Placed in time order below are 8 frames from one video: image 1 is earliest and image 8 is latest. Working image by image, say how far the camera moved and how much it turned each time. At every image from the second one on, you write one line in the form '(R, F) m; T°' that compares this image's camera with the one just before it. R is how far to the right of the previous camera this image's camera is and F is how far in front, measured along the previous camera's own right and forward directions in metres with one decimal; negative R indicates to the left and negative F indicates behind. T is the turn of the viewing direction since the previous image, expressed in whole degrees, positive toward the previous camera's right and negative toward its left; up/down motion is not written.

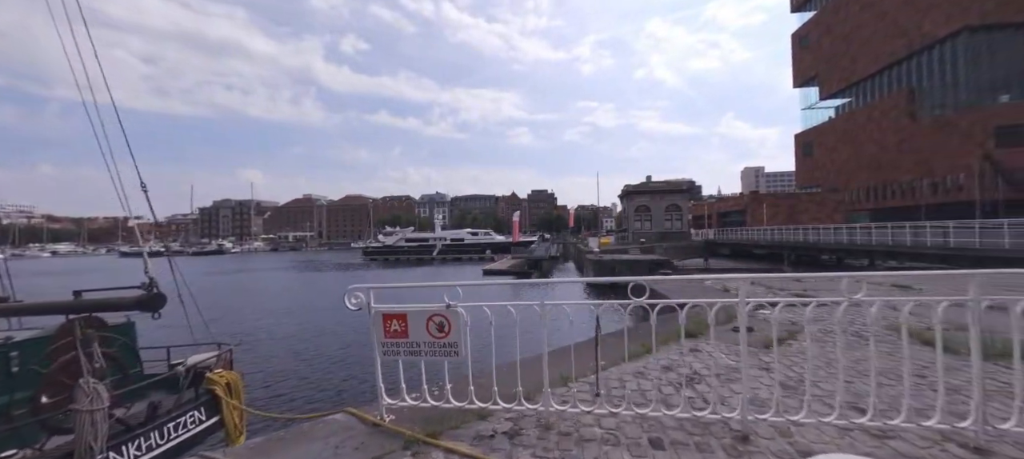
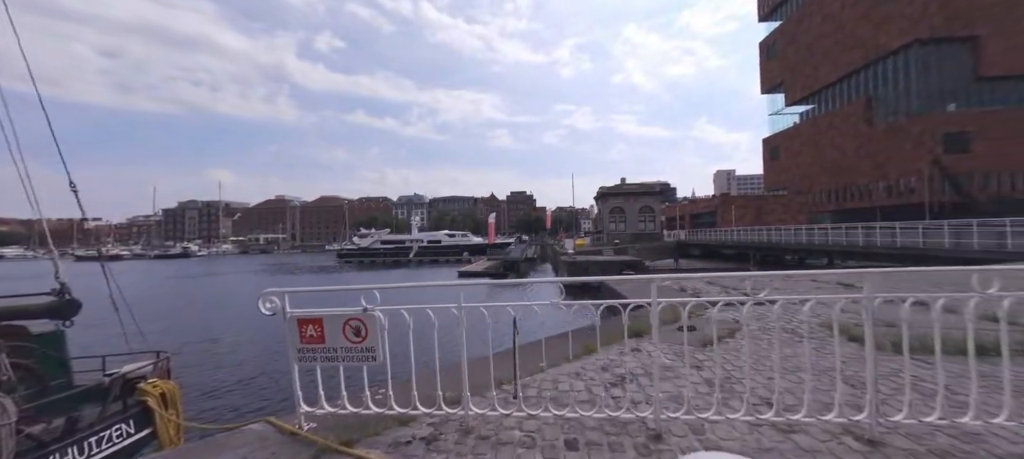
(+0.5, 0.0) m; +3°
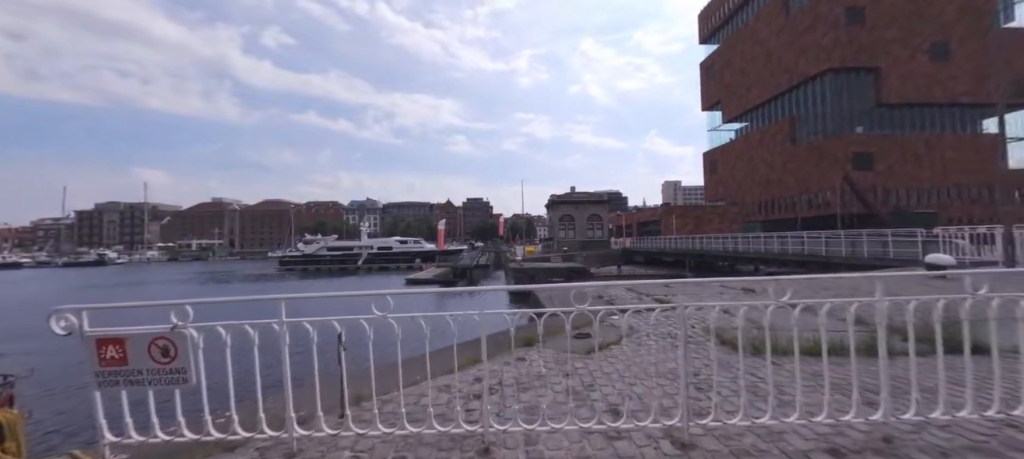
(+1.0, 0.0) m; +6°
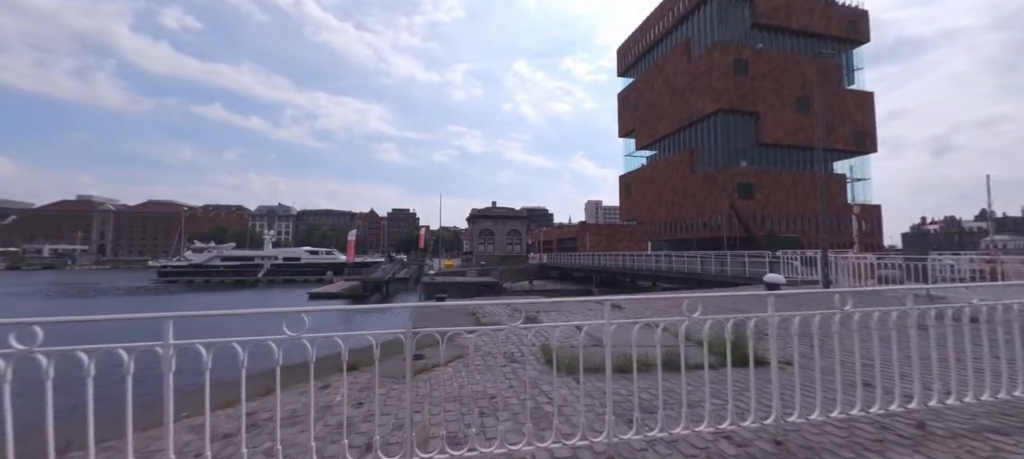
(+1.4, +0.1) m; +10°
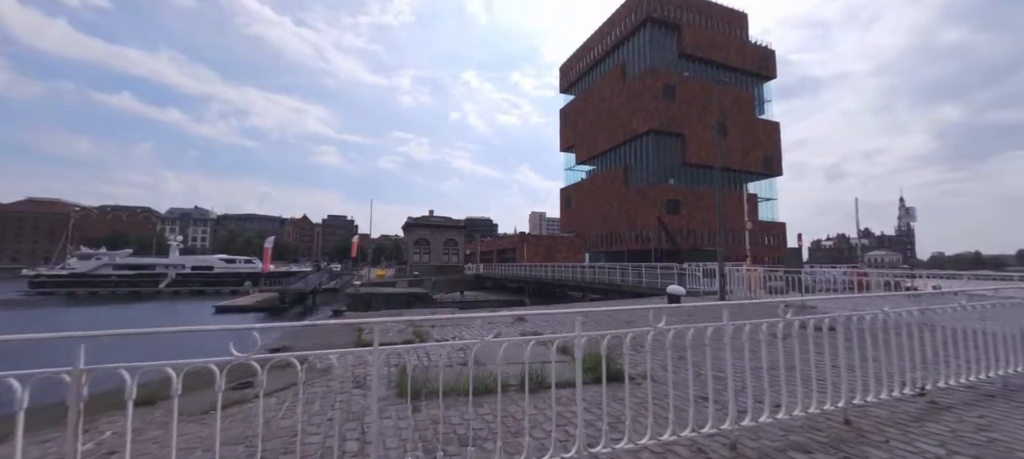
(+1.2, +0.3) m; +8°
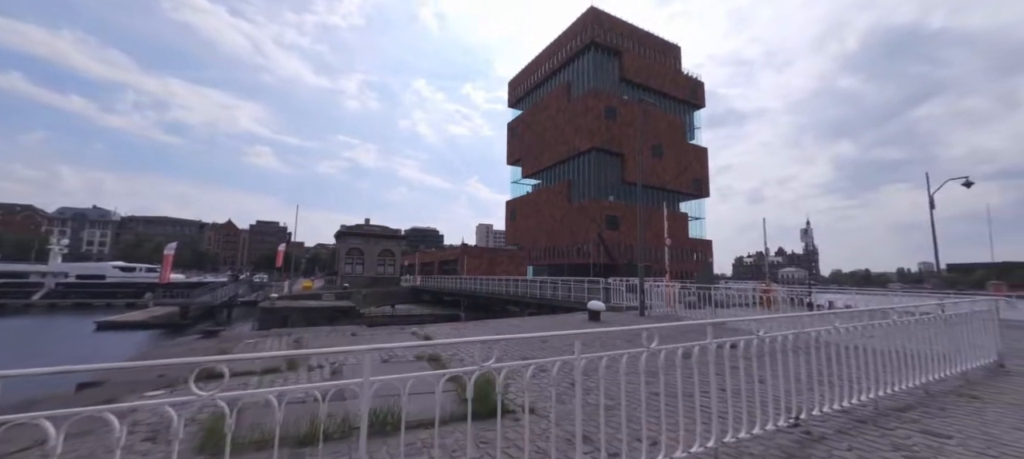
(+1.0, +0.6) m; +8°
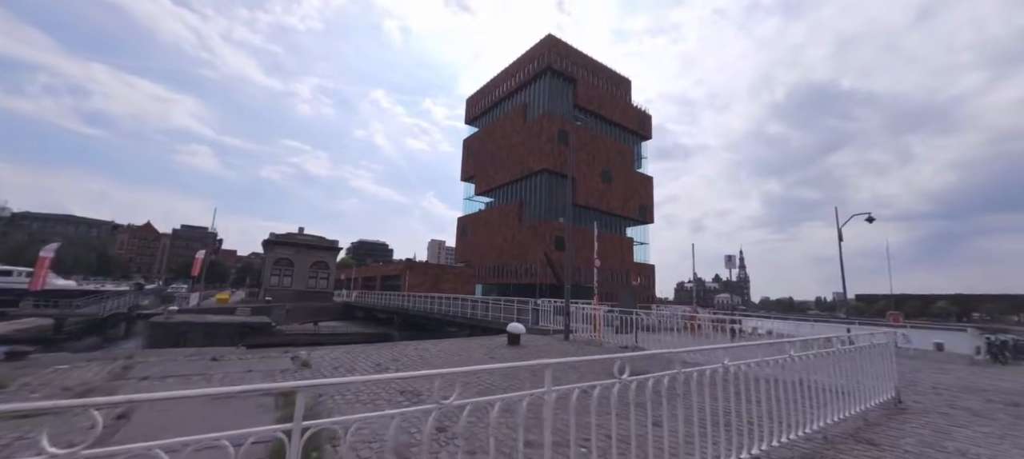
(+1.2, +0.9) m; +7°
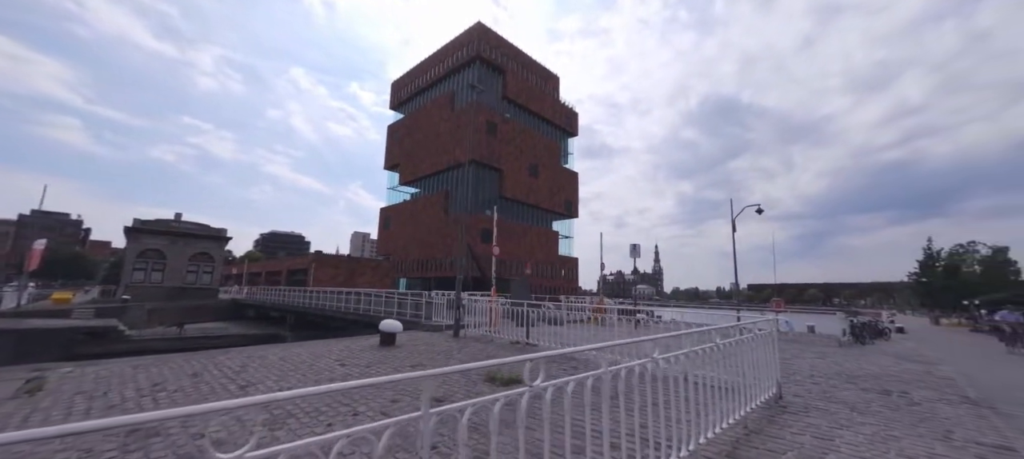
(+1.4, +1.5) m; +10°
